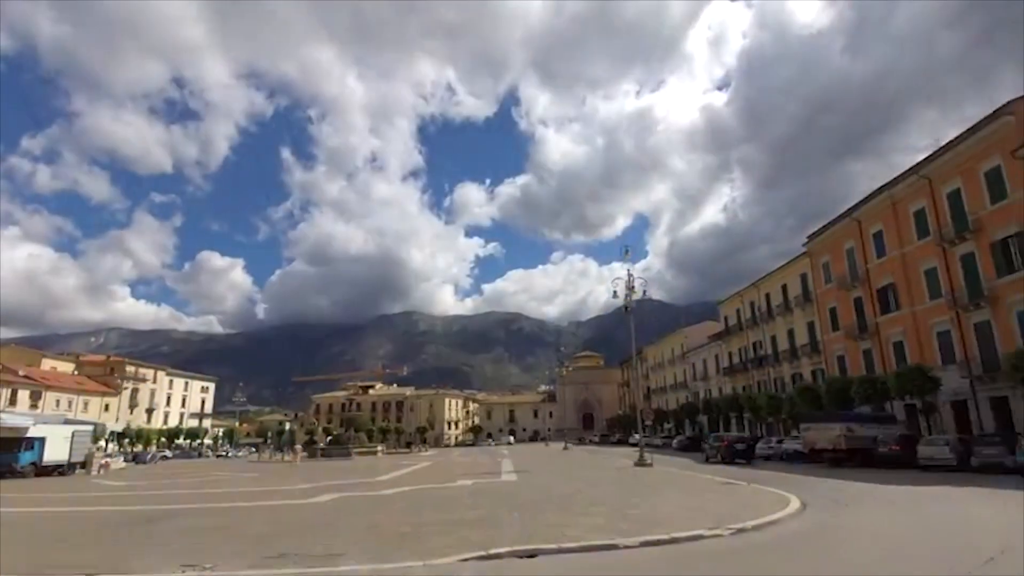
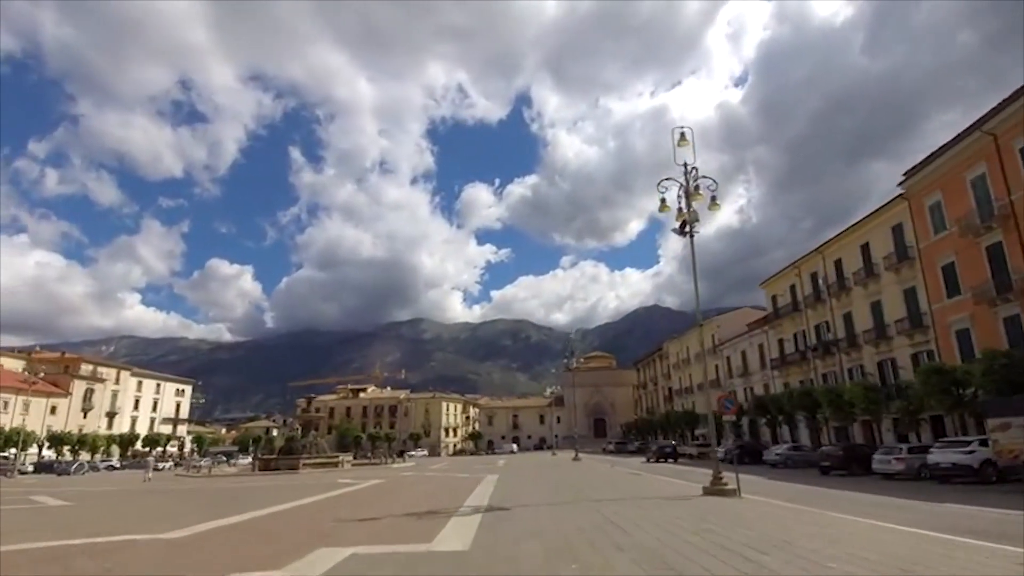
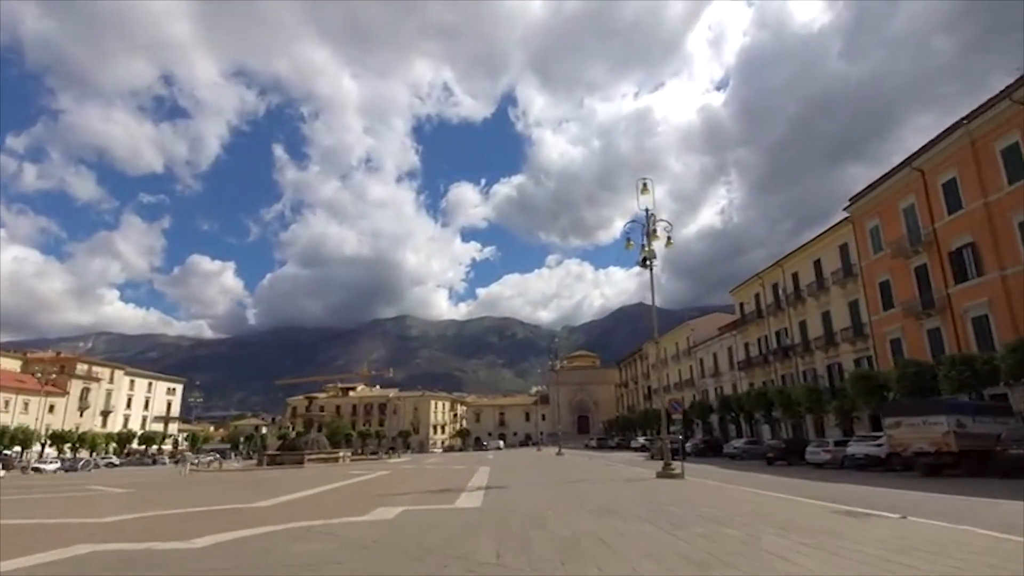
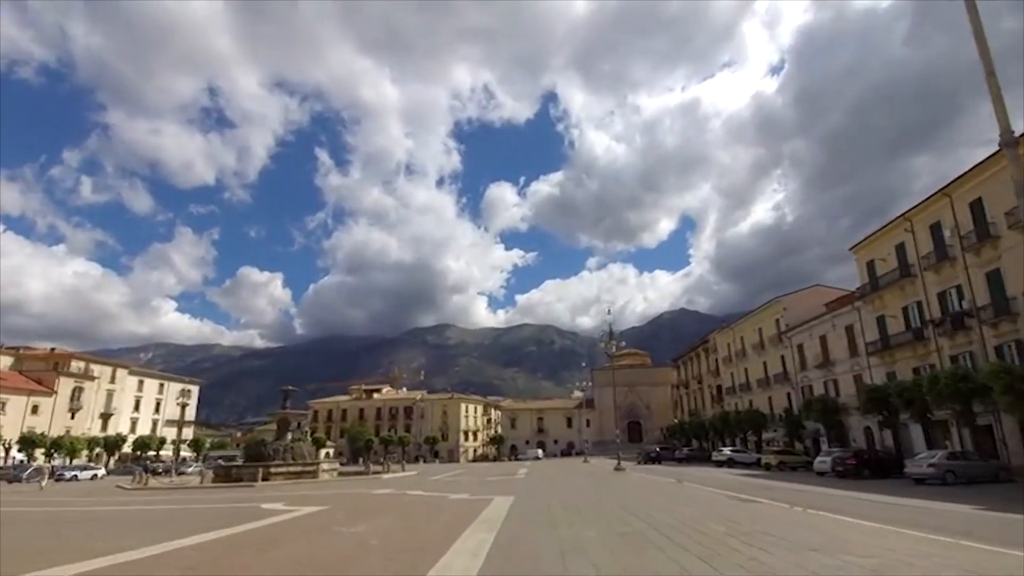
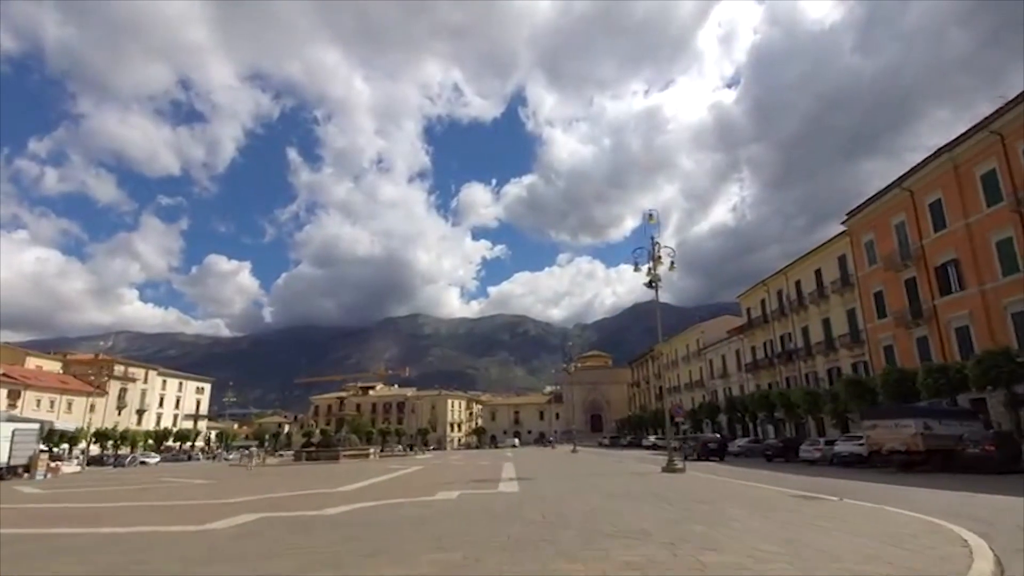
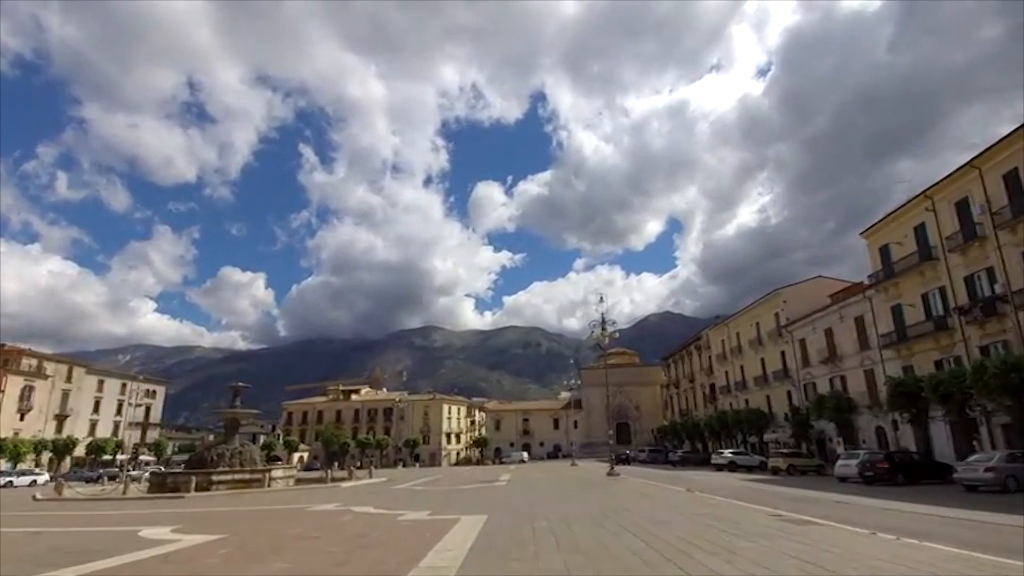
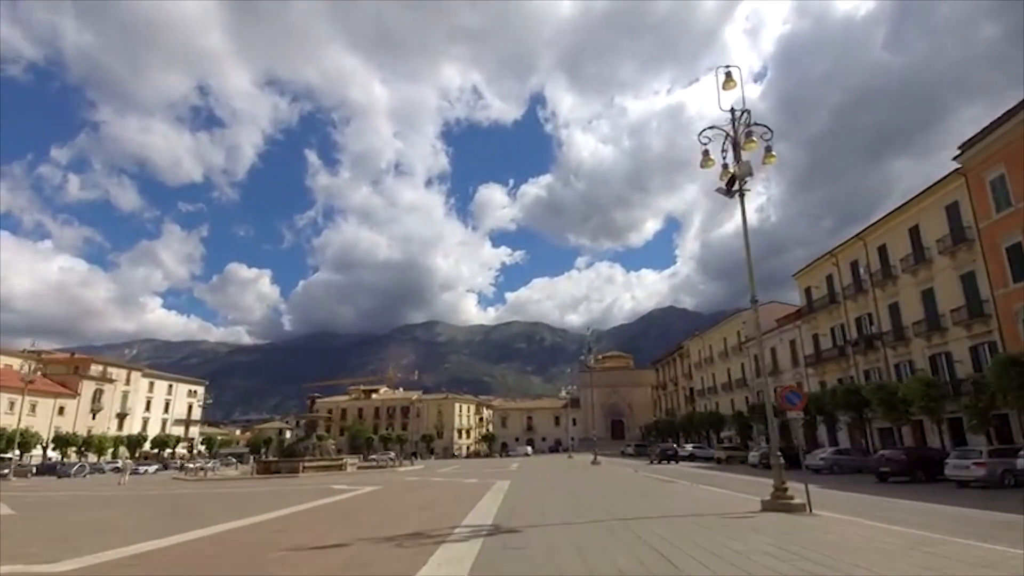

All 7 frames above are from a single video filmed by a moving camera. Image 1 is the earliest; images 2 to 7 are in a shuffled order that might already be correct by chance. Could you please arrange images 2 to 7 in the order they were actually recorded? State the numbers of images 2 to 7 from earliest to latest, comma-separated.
5, 3, 2, 7, 4, 6
